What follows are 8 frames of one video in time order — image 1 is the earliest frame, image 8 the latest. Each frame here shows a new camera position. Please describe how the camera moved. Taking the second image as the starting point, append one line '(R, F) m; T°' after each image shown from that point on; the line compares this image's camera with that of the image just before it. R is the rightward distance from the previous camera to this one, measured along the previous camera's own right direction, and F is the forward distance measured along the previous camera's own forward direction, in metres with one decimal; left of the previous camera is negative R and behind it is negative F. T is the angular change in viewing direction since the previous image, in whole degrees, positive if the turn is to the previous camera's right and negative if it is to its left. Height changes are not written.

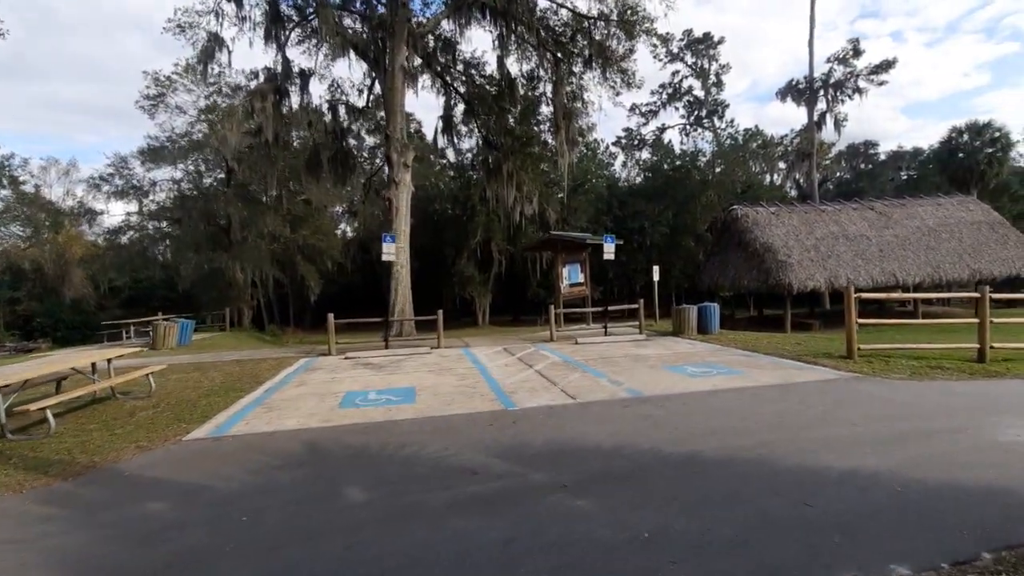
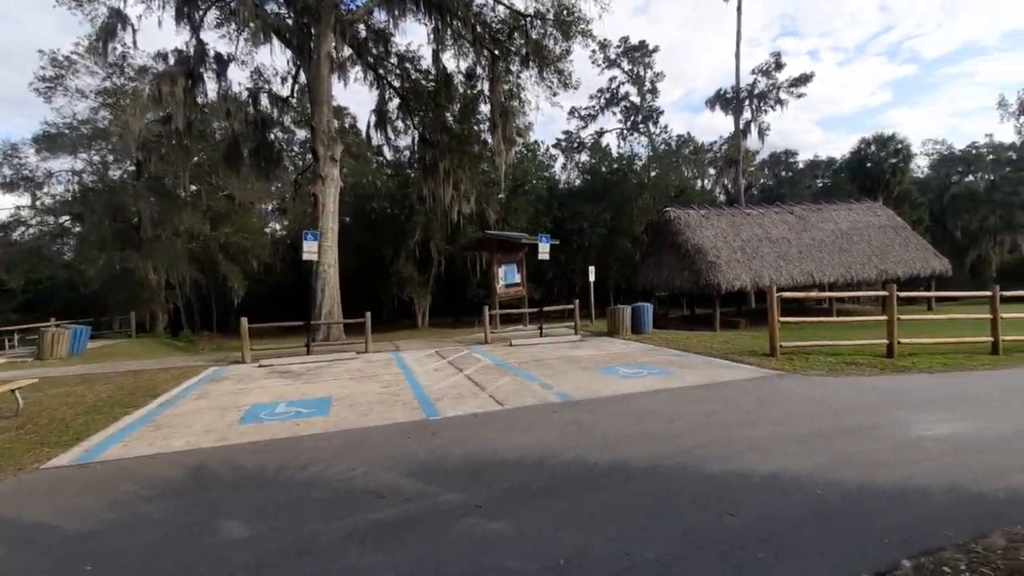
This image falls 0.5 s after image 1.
(+0.3, +0.4) m; +6°
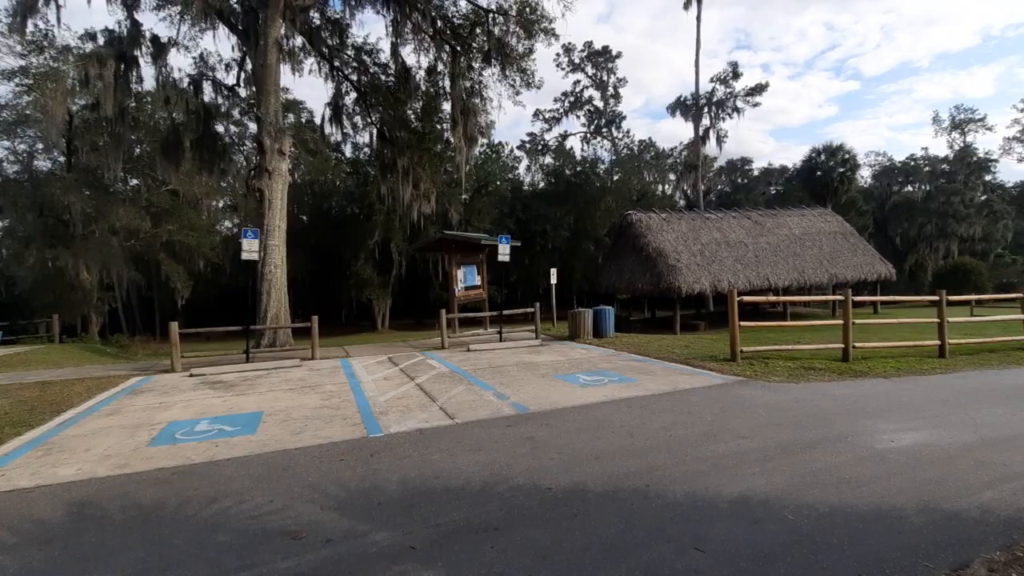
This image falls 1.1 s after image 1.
(+0.1, +0.5) m; +4°
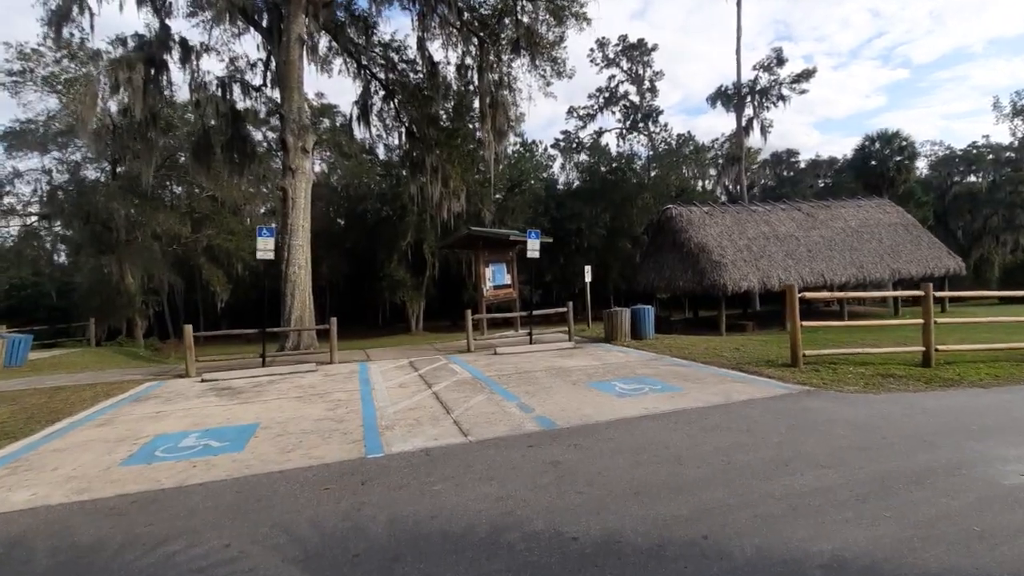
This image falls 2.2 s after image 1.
(+0.1, +0.9) m; -4°
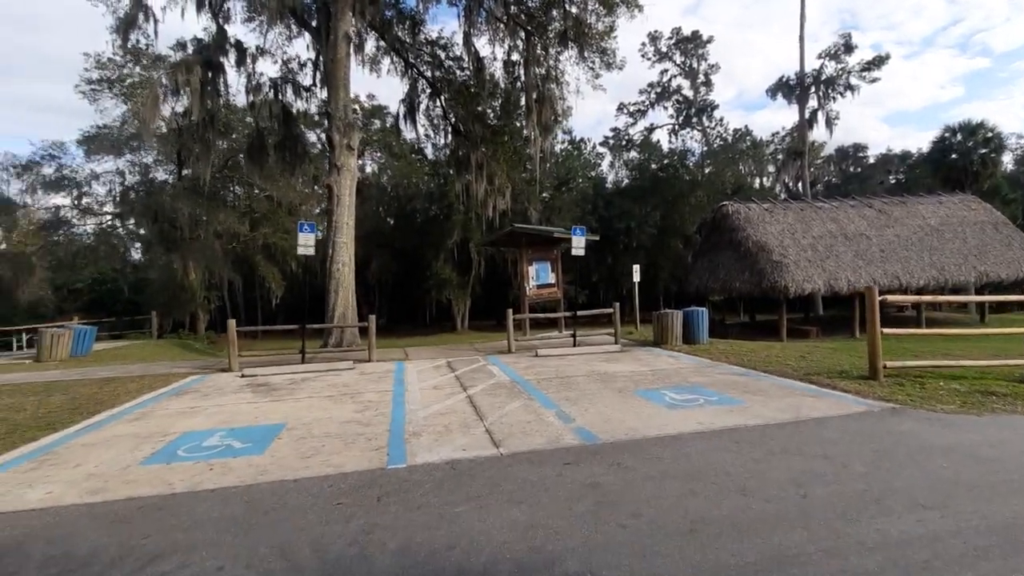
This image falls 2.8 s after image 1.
(+0.1, +0.5) m; -5°
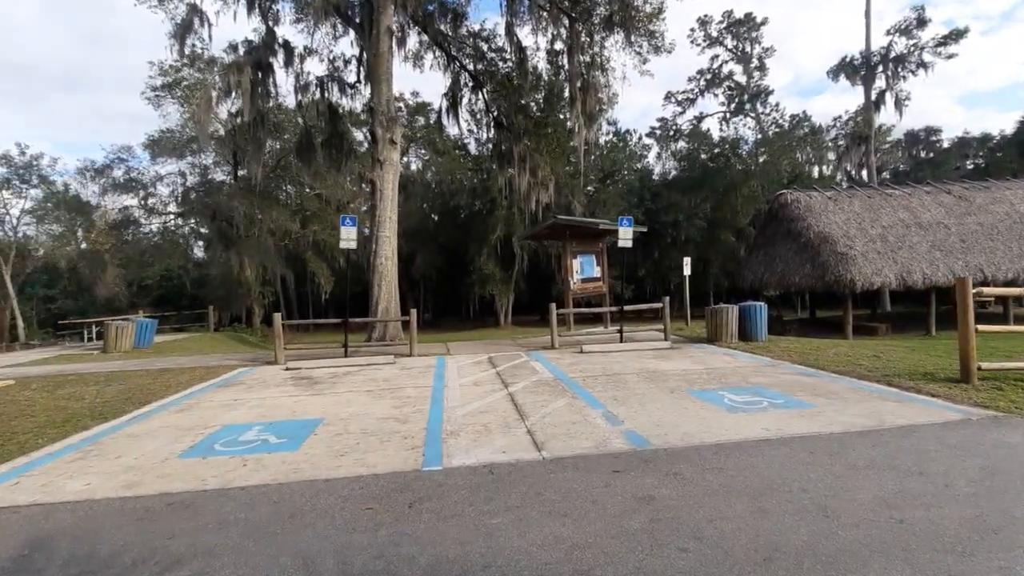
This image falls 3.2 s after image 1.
(0.0, +0.3) m; -5°
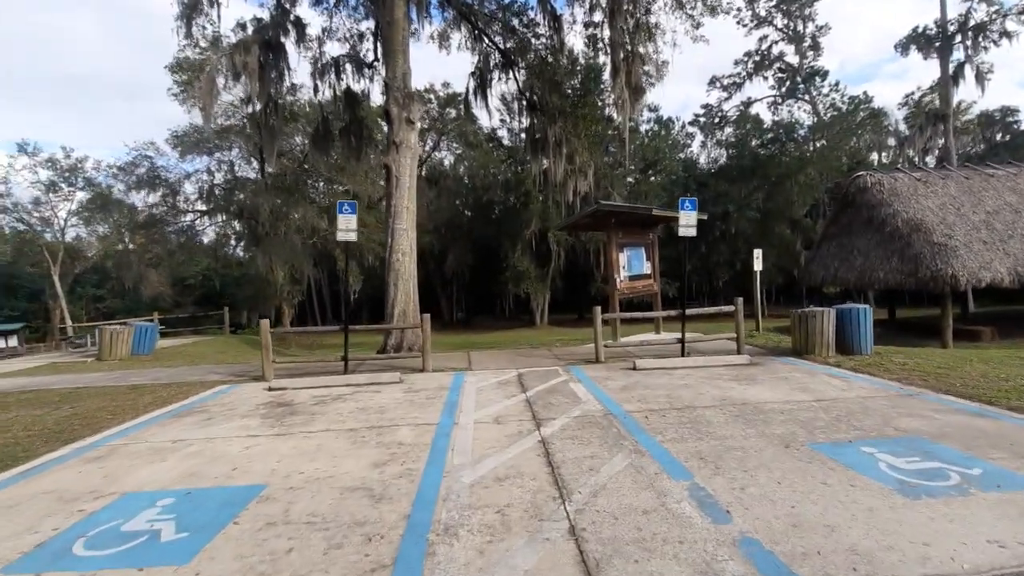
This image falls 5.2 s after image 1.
(0.0, +1.9) m; -4°
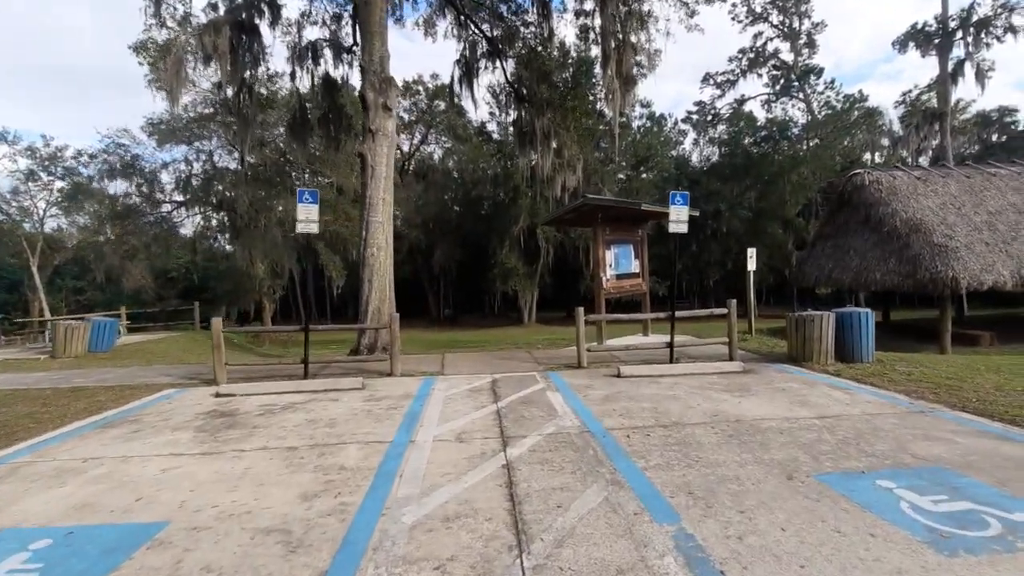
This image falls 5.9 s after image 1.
(+0.2, +0.6) m; +1°
